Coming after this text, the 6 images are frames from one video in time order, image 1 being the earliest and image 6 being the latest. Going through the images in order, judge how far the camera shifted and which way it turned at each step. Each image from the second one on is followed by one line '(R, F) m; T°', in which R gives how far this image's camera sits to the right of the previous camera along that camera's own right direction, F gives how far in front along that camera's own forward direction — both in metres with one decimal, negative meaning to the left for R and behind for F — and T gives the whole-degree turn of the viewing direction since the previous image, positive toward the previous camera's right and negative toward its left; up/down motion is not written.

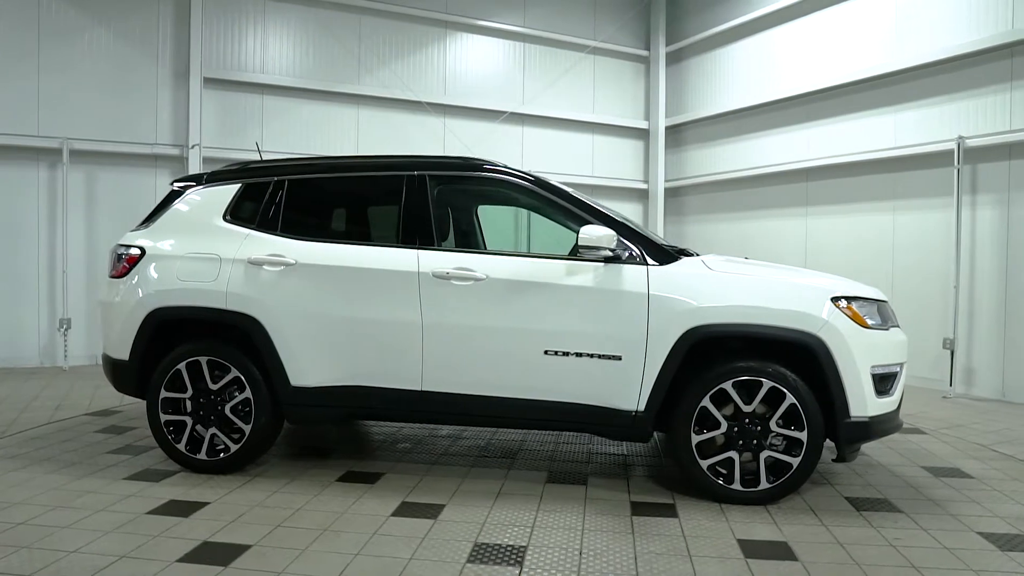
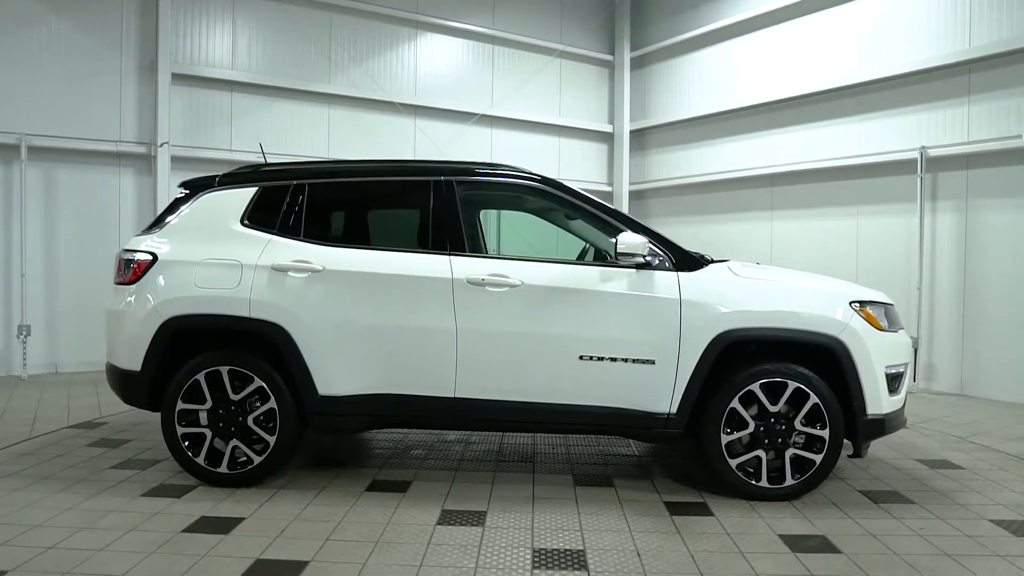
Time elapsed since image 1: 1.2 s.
(-0.5, 0.0) m; +5°
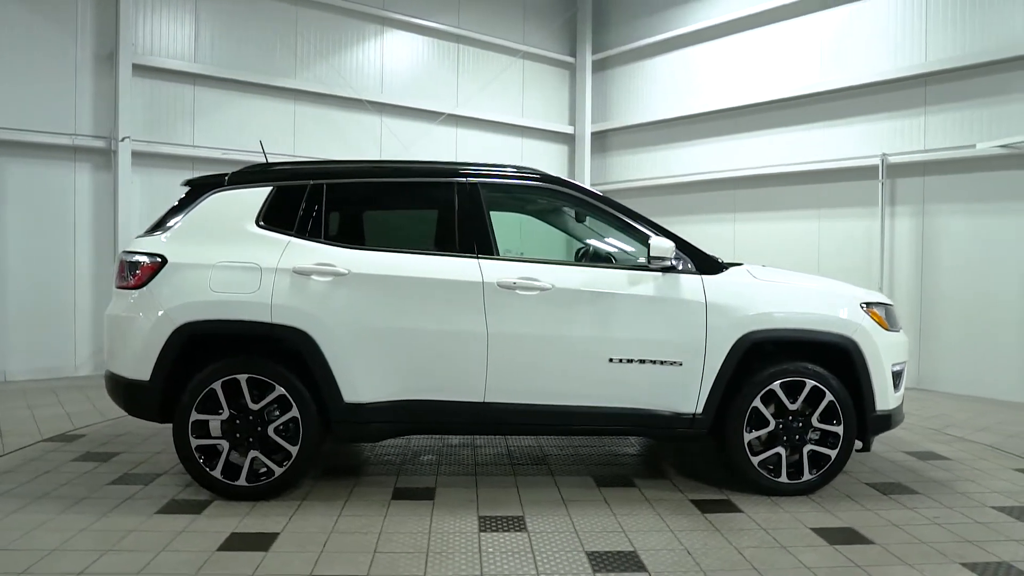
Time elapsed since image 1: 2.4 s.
(-0.5, 0.0) m; +6°
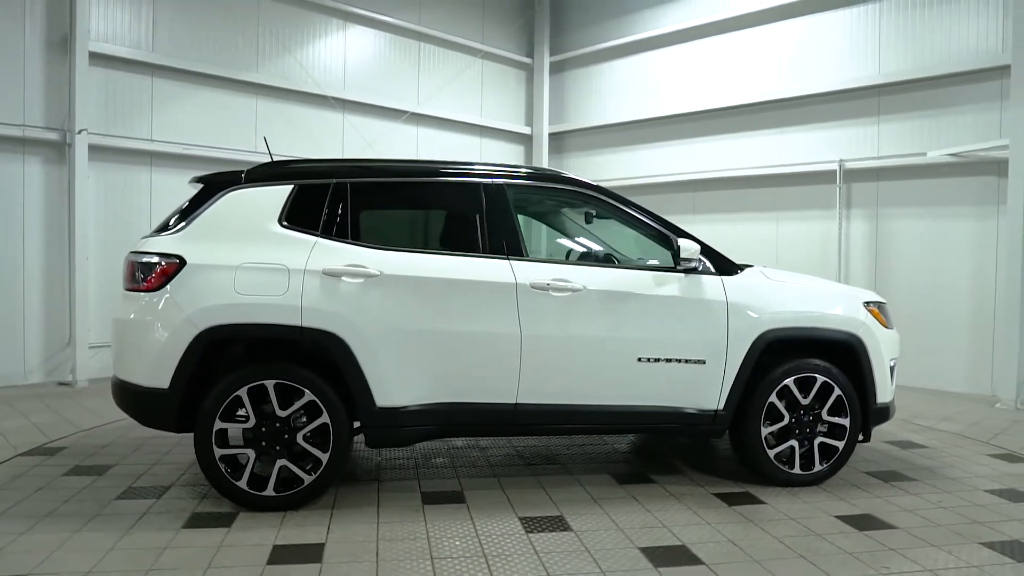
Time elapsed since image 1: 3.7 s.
(-0.5, 0.0) m; +6°
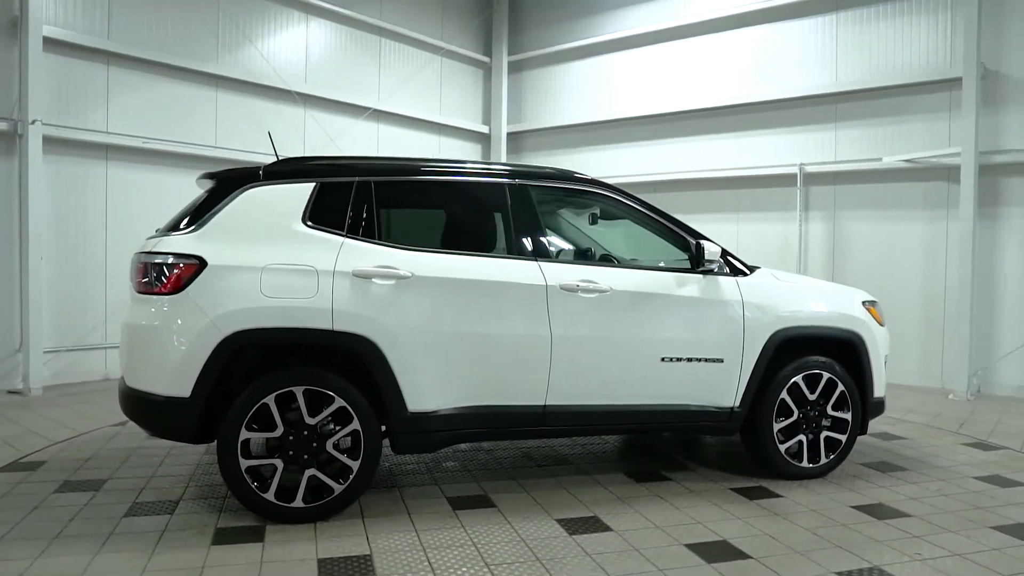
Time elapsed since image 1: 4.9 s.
(-0.5, 0.0) m; +6°
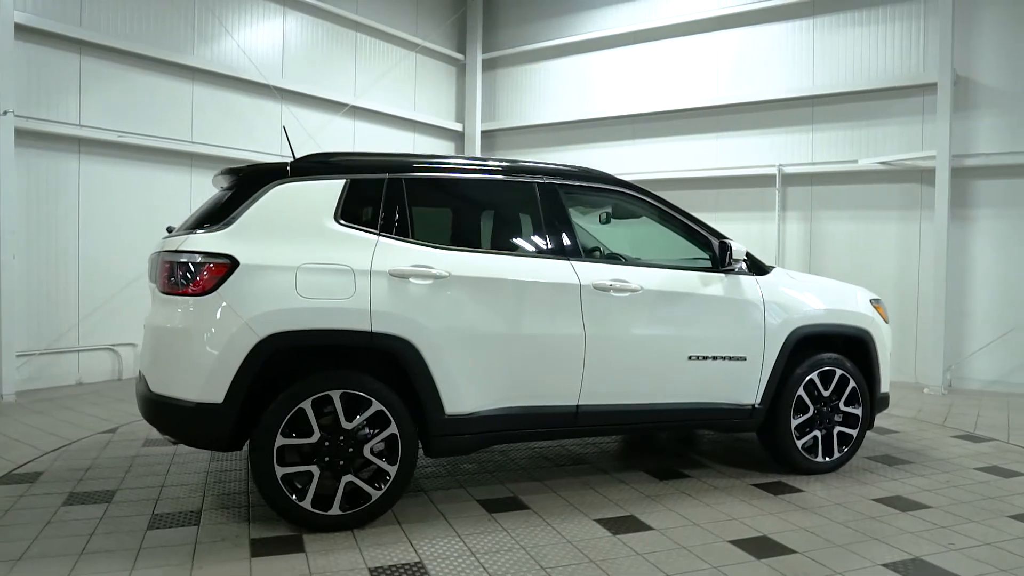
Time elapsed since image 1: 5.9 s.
(-0.4, +0.1) m; +4°
